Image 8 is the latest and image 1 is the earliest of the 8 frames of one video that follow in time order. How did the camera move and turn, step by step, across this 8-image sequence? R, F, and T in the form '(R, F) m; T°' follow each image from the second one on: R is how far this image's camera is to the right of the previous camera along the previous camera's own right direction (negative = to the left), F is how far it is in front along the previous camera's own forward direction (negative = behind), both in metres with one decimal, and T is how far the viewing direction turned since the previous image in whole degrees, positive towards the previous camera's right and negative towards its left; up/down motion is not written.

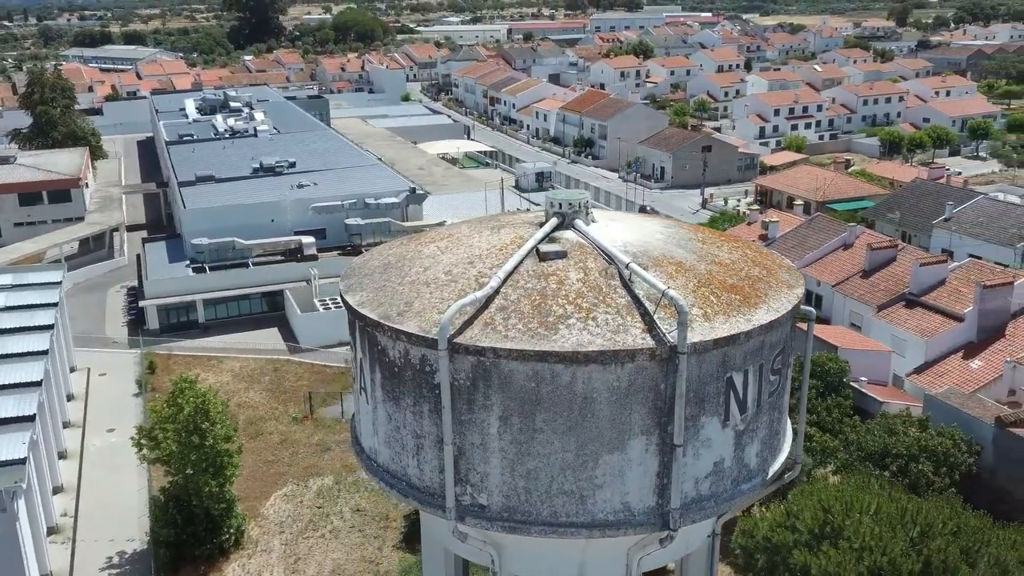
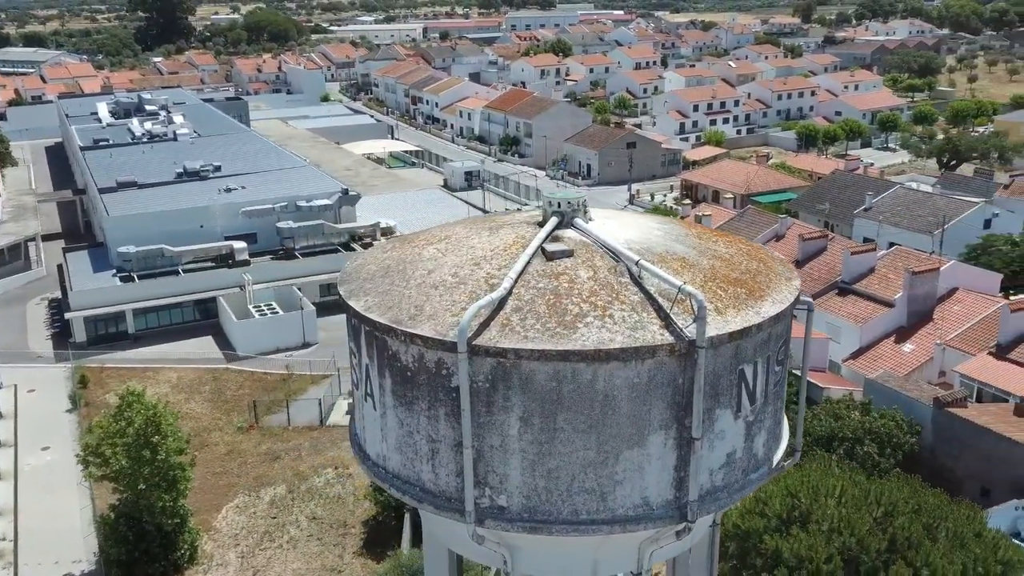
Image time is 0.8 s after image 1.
(-0.7, 0.0) m; +5°
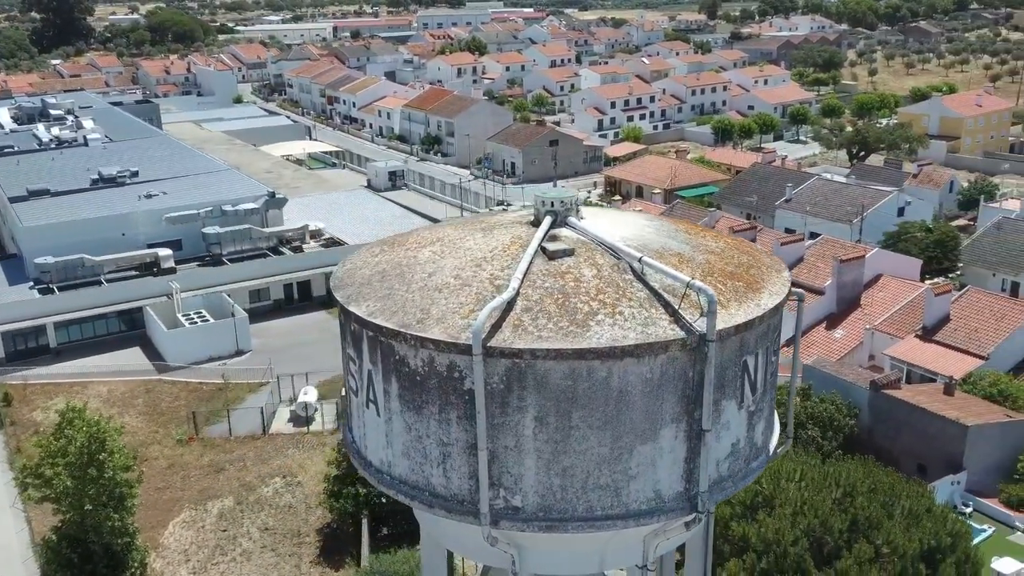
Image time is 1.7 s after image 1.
(-0.7, 0.0) m; +5°
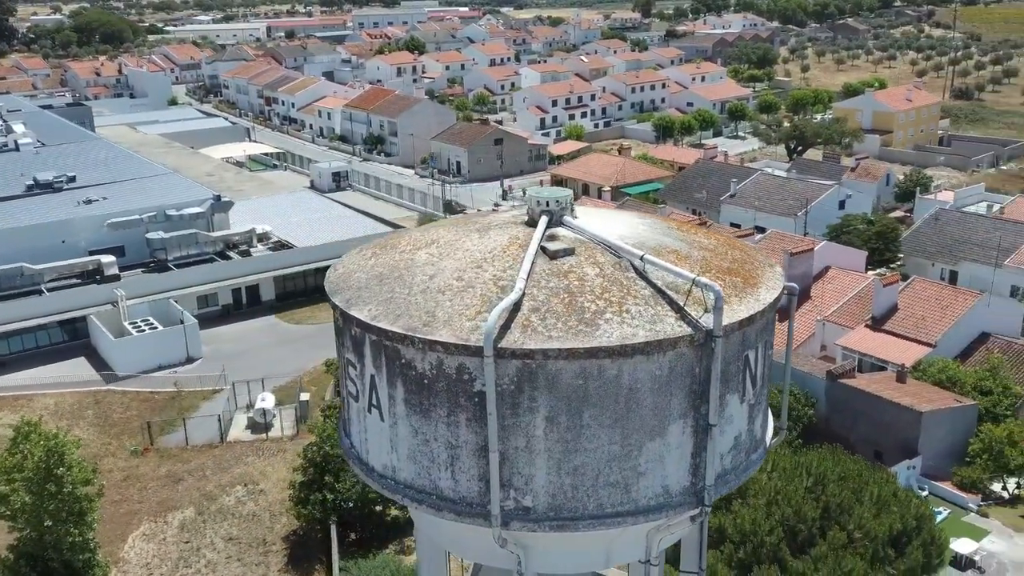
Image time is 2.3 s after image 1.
(-0.5, 0.0) m; +4°
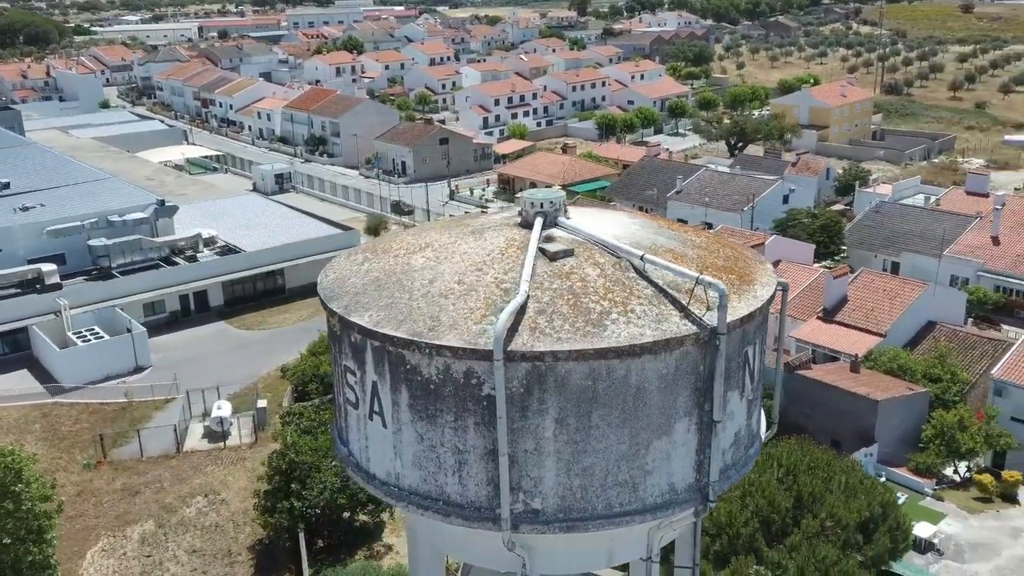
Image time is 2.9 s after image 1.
(-0.5, 0.0) m; +4°
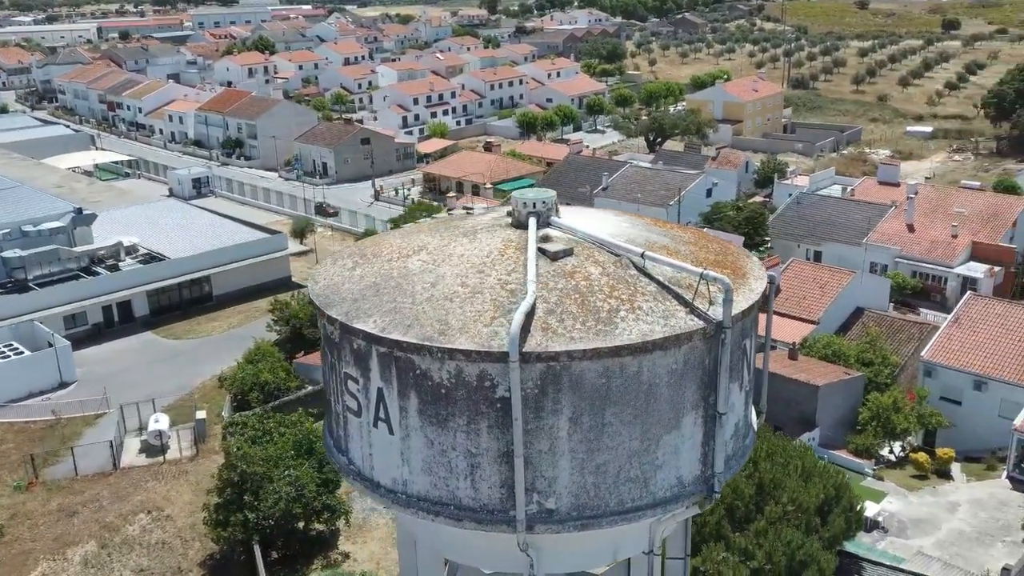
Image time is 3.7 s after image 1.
(-0.7, +0.1) m; +5°
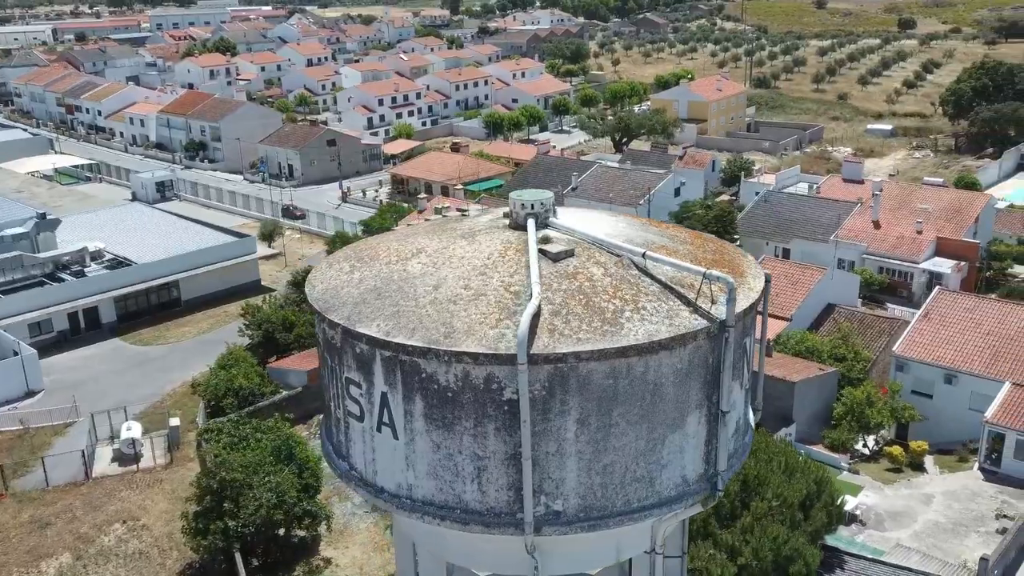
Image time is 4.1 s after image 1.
(-0.3, 0.0) m; +2°
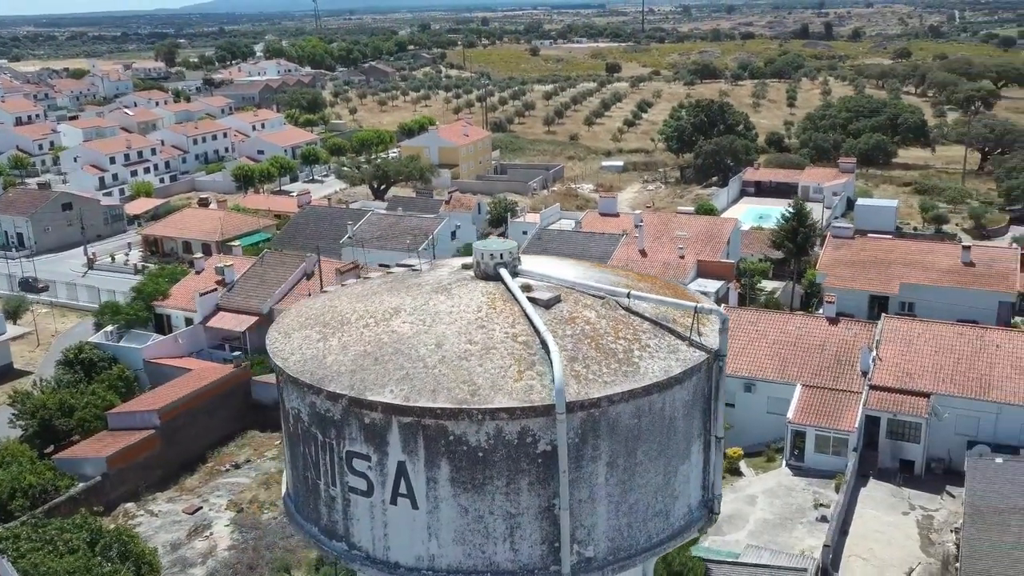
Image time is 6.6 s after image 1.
(-2.1, +0.4) m; +16°
